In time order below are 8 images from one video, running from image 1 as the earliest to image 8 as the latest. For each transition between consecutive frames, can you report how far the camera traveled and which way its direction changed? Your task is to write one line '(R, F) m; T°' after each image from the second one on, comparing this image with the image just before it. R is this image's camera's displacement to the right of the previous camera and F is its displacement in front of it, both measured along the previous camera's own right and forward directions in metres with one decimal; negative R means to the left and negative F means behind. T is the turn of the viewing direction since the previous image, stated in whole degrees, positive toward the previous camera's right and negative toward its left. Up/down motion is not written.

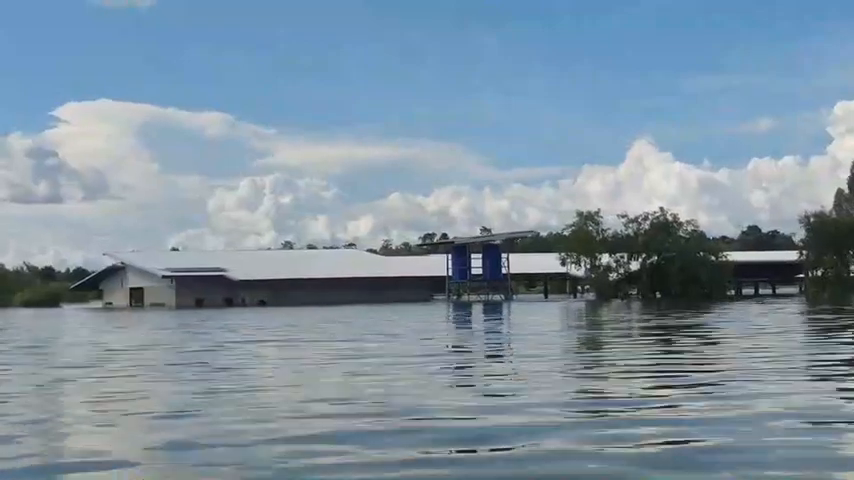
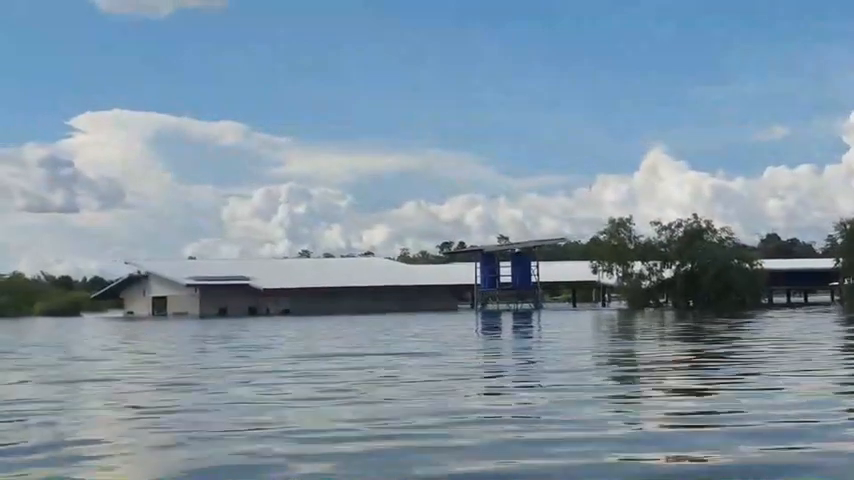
(-0.3, +0.4) m; -1°
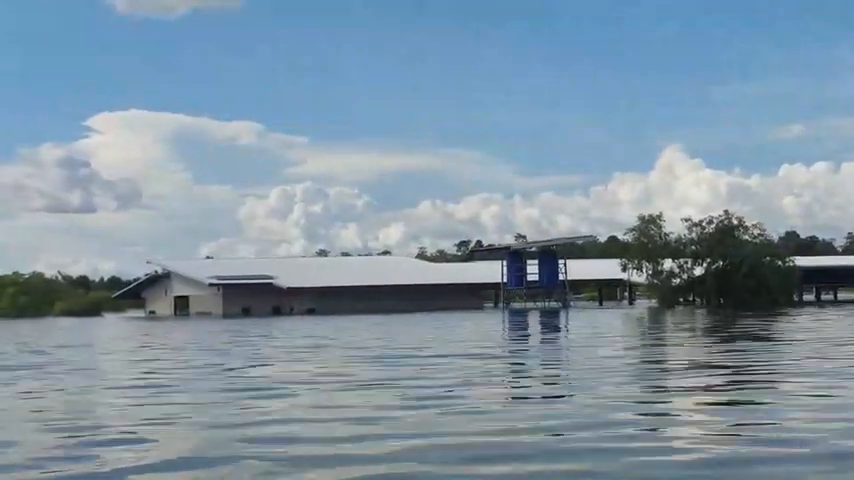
(-0.2, +0.3) m; -1°
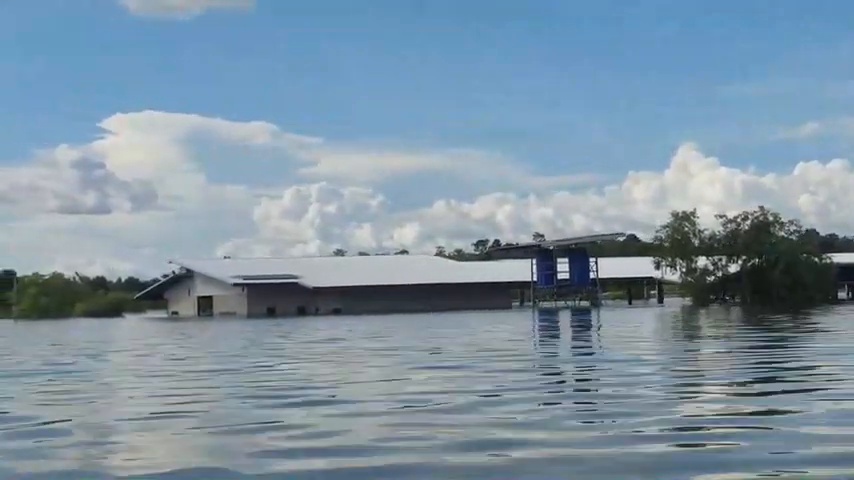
(-0.3, +0.4) m; -1°
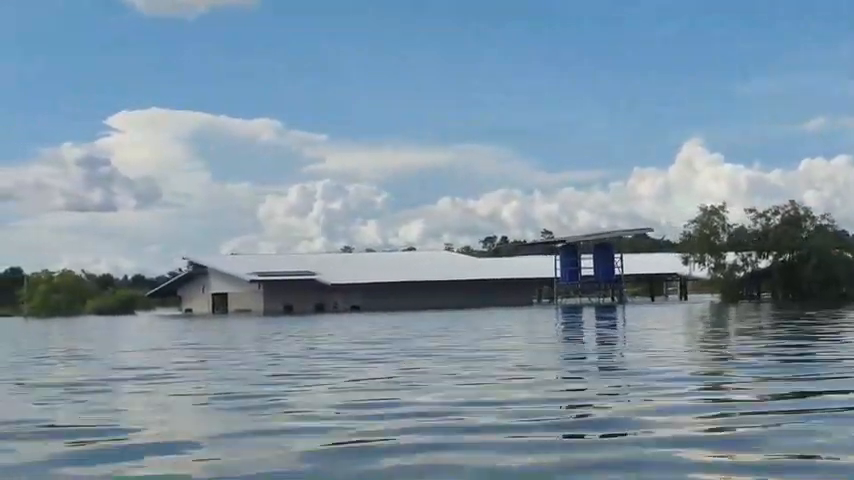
(-0.3, +0.5) m; 0°
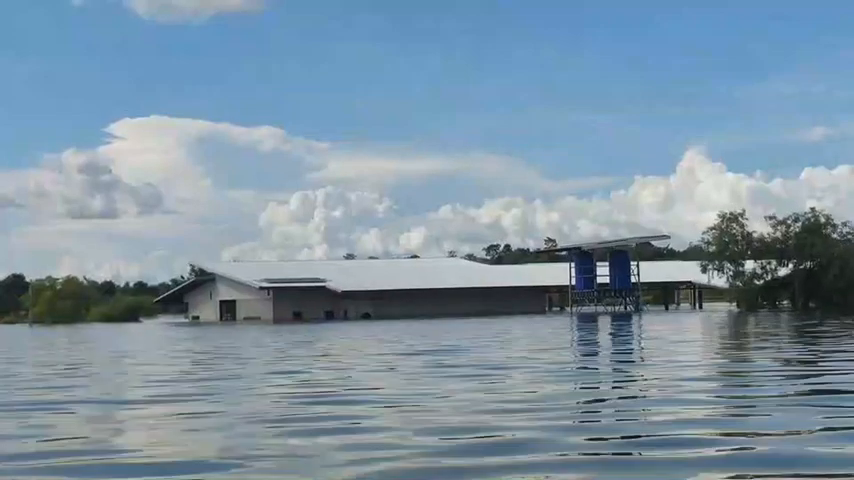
(-0.2, +0.3) m; 0°
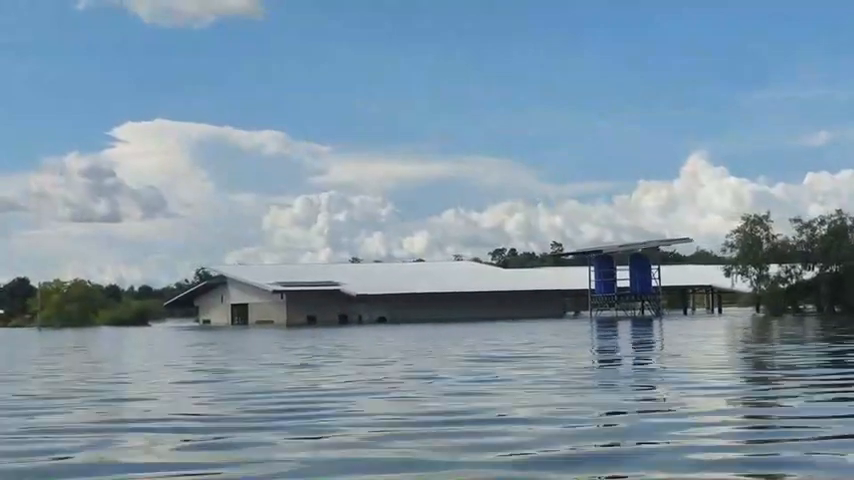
(-0.3, +0.4) m; 0°
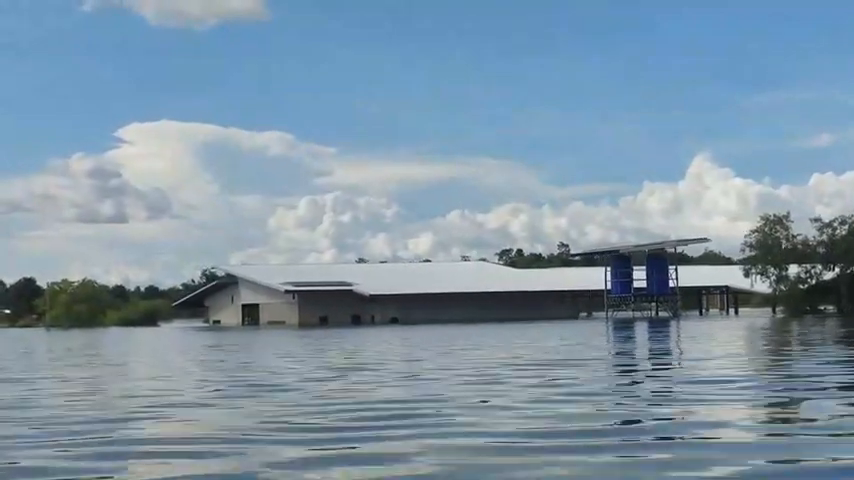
(-0.2, +0.2) m; 0°
